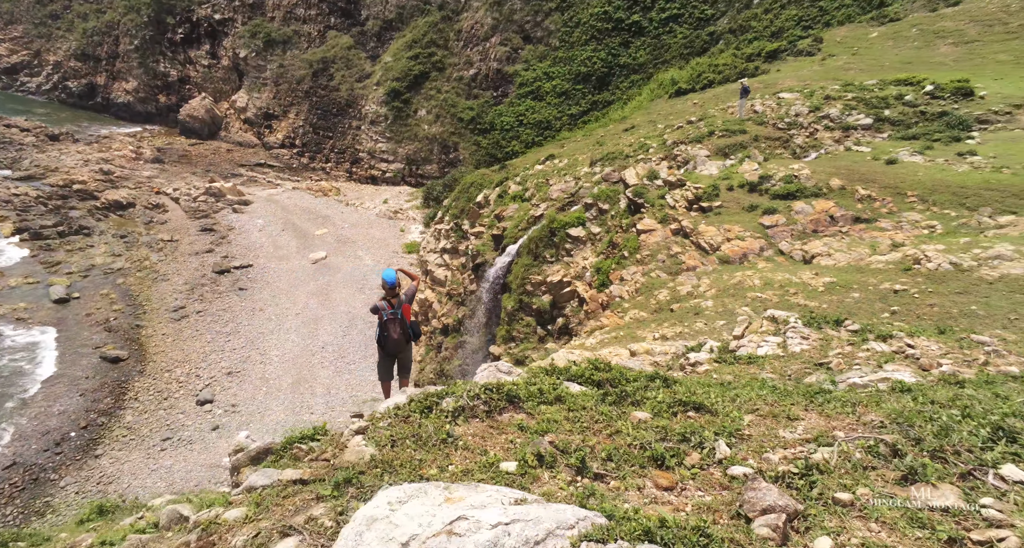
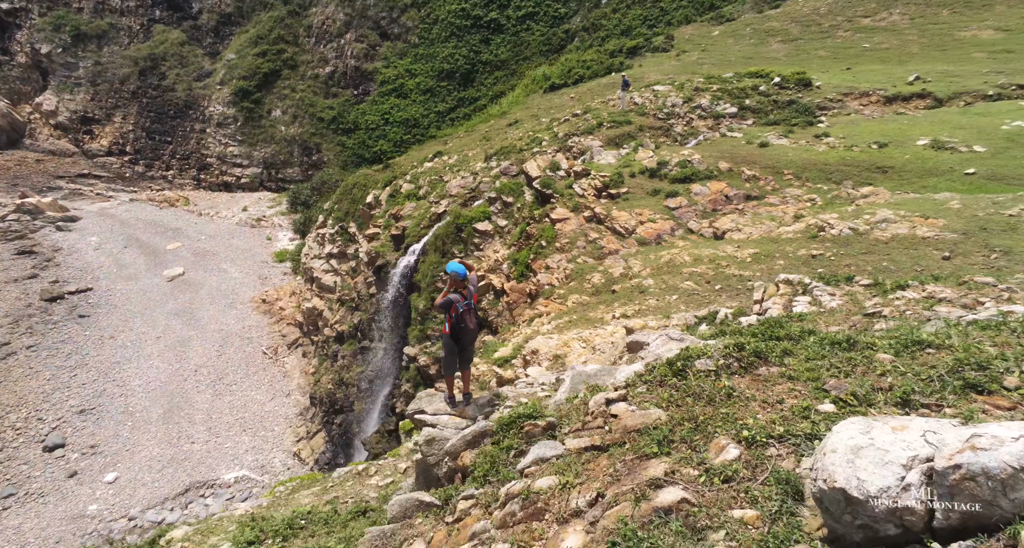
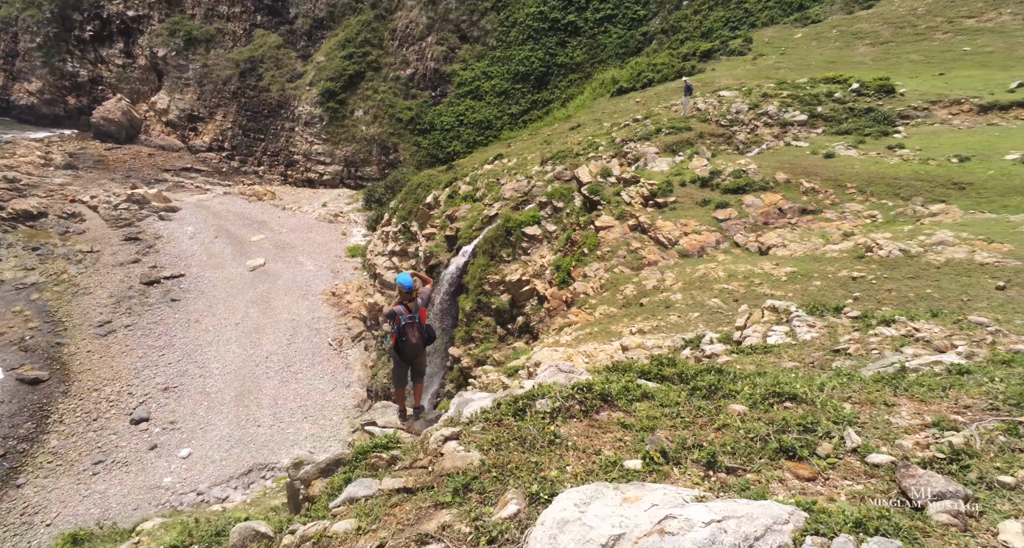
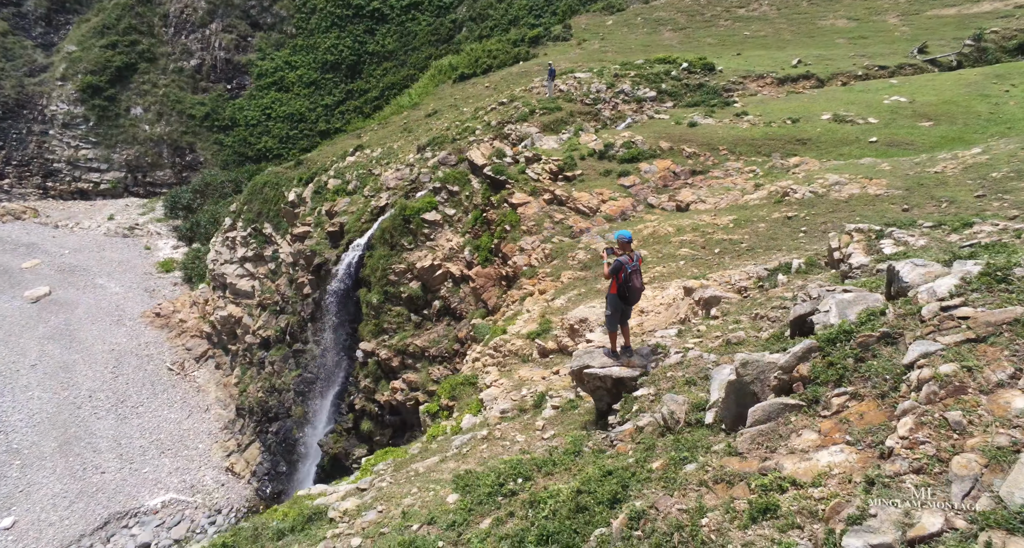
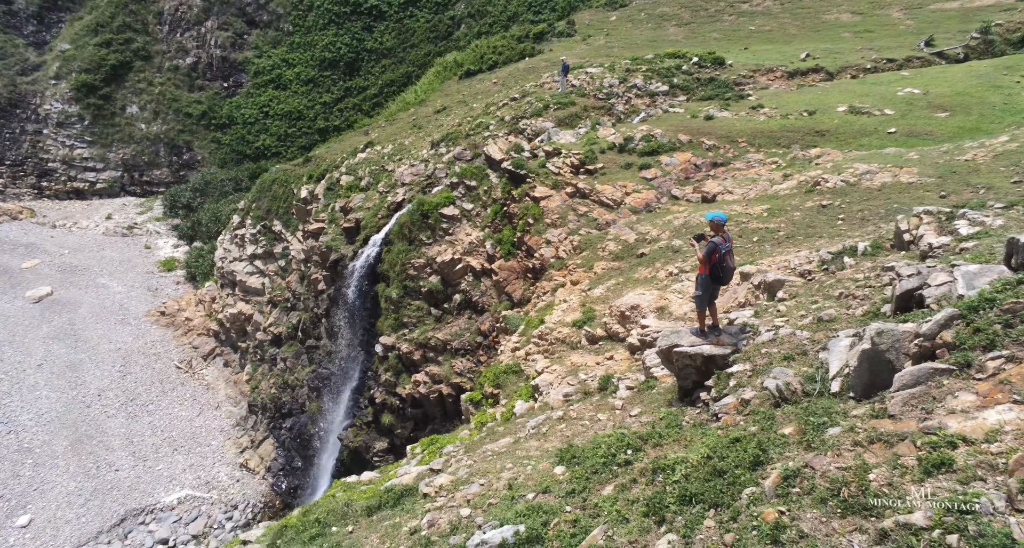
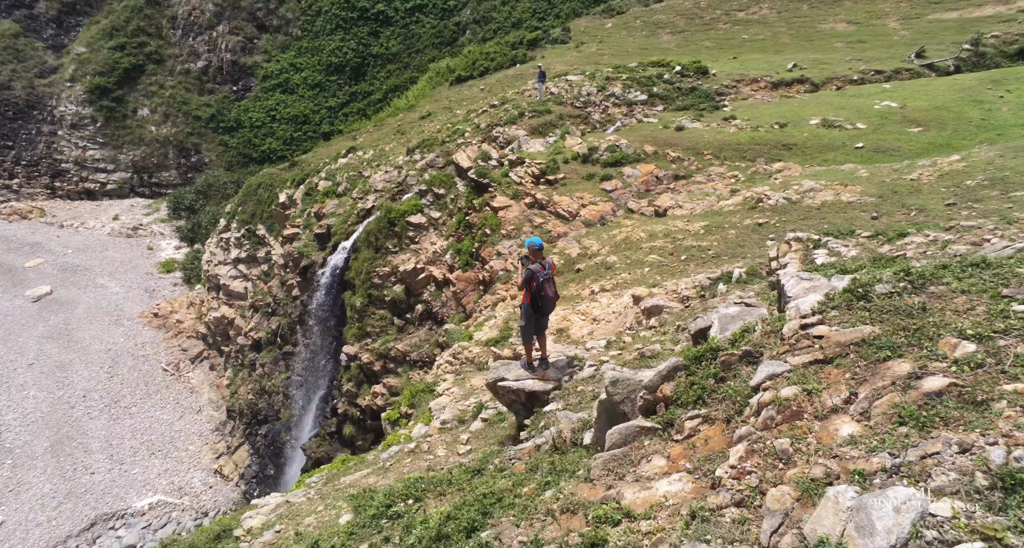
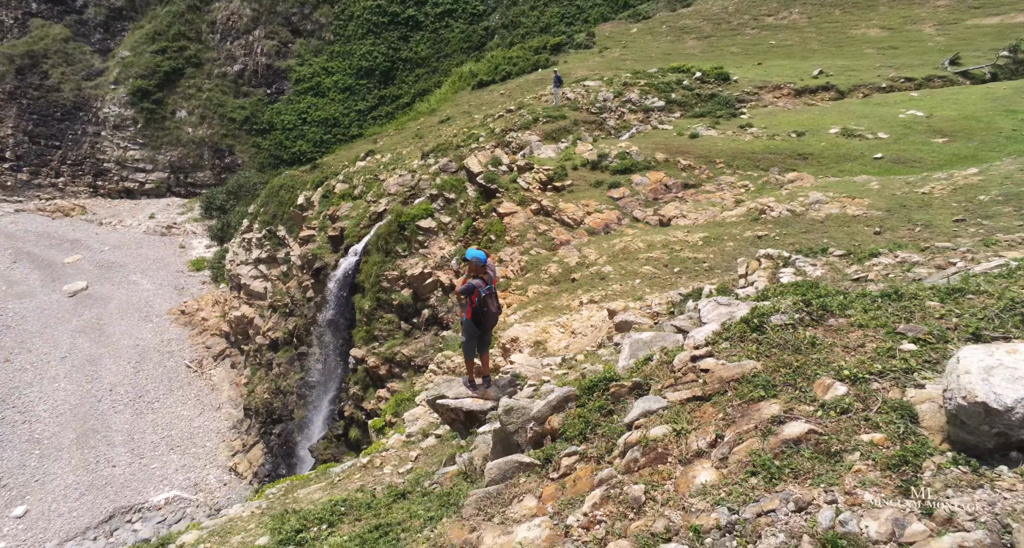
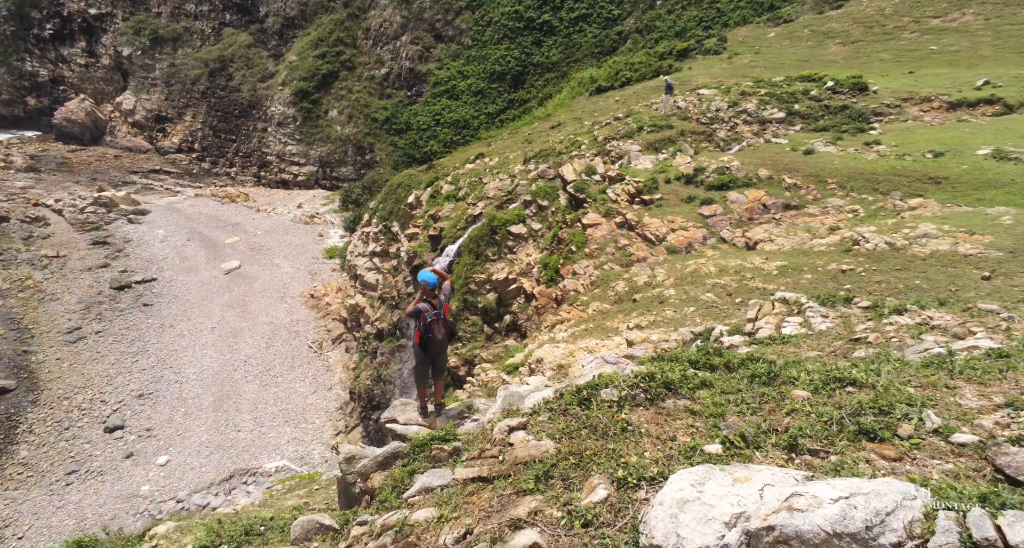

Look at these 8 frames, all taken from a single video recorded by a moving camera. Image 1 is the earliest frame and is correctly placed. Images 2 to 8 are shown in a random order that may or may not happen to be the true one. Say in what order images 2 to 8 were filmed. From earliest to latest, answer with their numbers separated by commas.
3, 8, 2, 7, 6, 4, 5
